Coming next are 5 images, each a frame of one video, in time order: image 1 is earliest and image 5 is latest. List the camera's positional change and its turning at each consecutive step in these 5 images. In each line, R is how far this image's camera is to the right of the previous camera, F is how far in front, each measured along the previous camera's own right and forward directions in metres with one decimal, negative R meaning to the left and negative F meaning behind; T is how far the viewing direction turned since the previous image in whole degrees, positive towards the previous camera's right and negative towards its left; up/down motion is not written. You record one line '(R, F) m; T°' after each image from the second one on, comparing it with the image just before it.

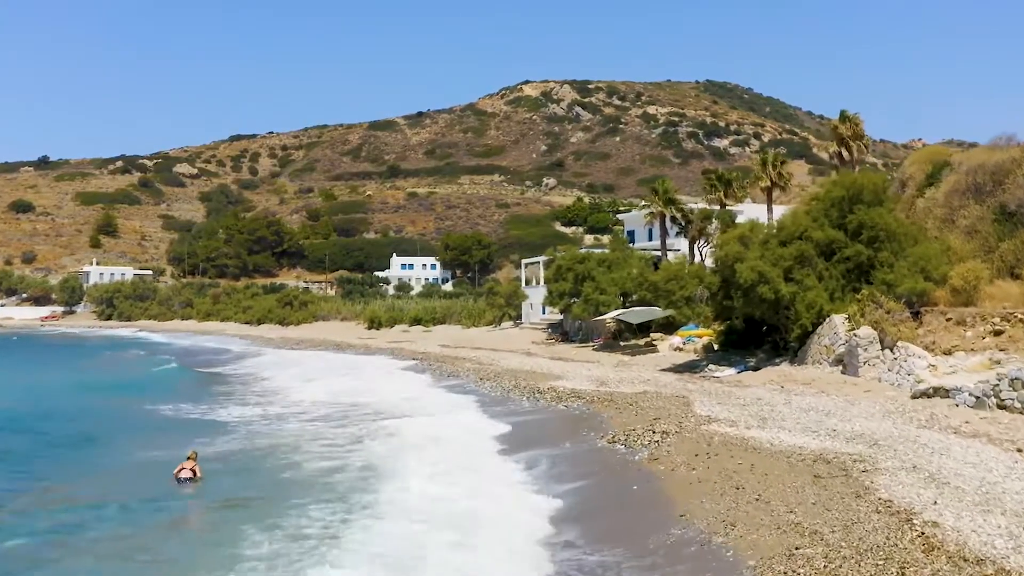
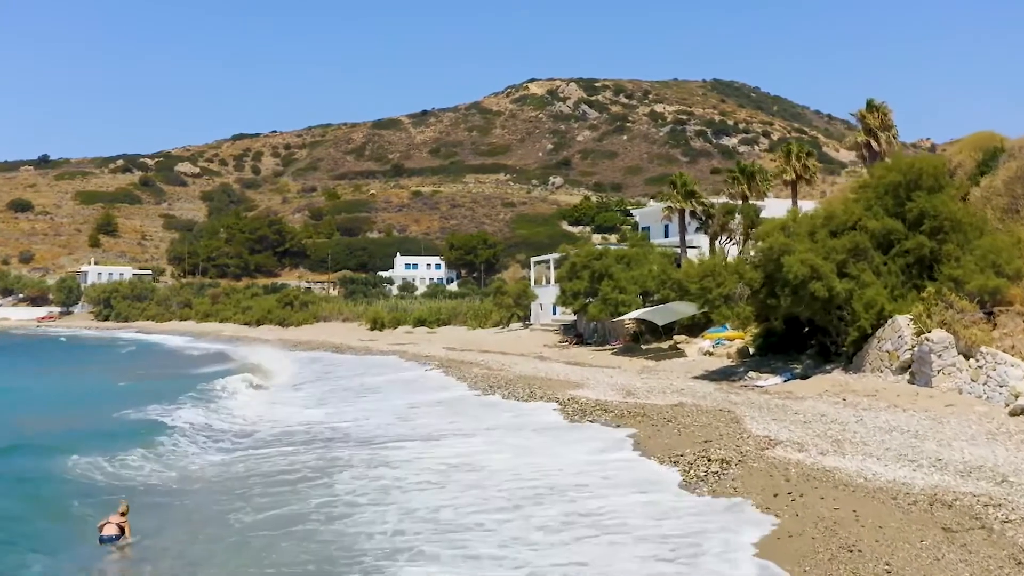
(-0.3, +3.7) m; 0°
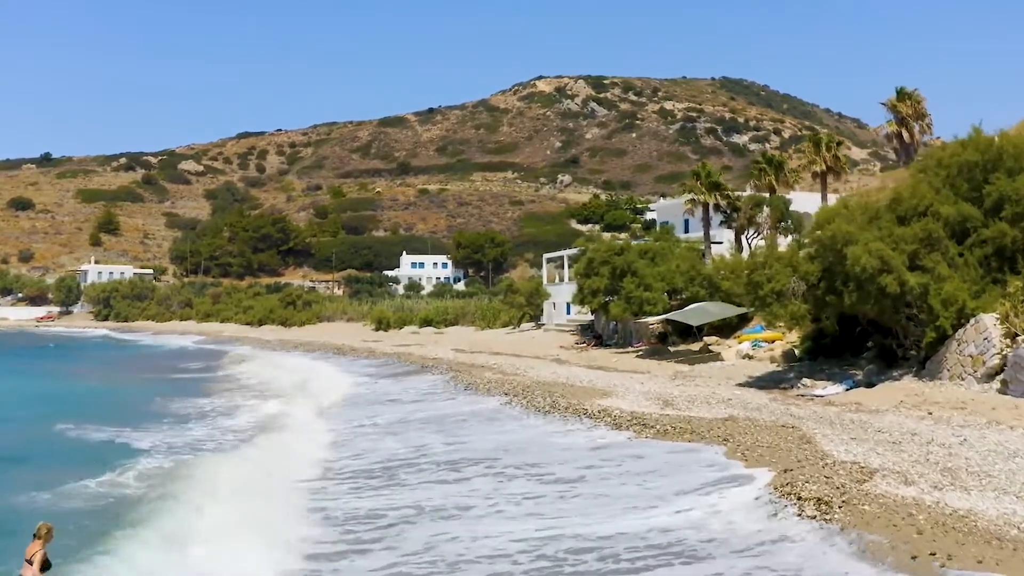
(-0.4, +3.5) m; 0°
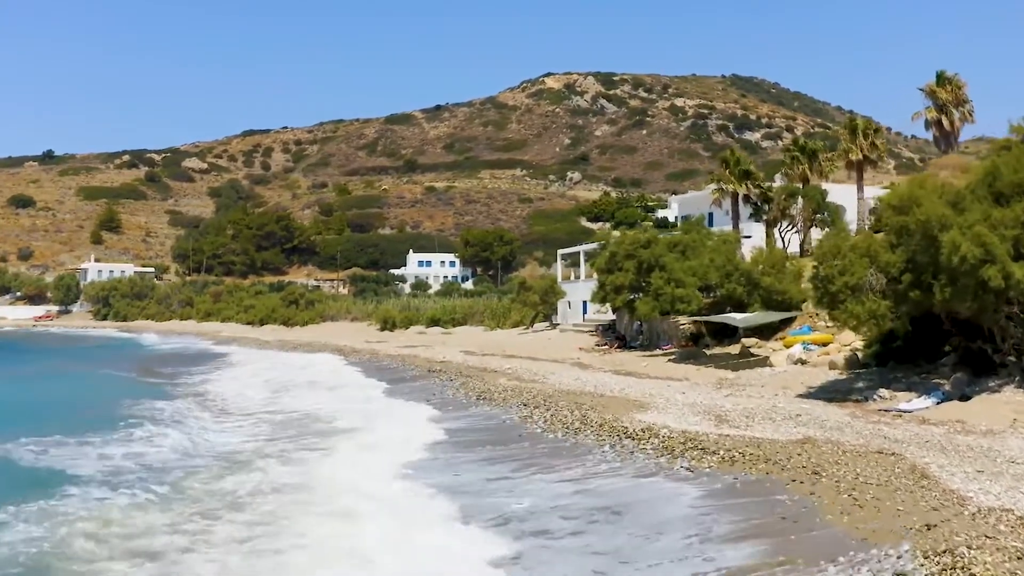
(-0.4, +3.8) m; 0°
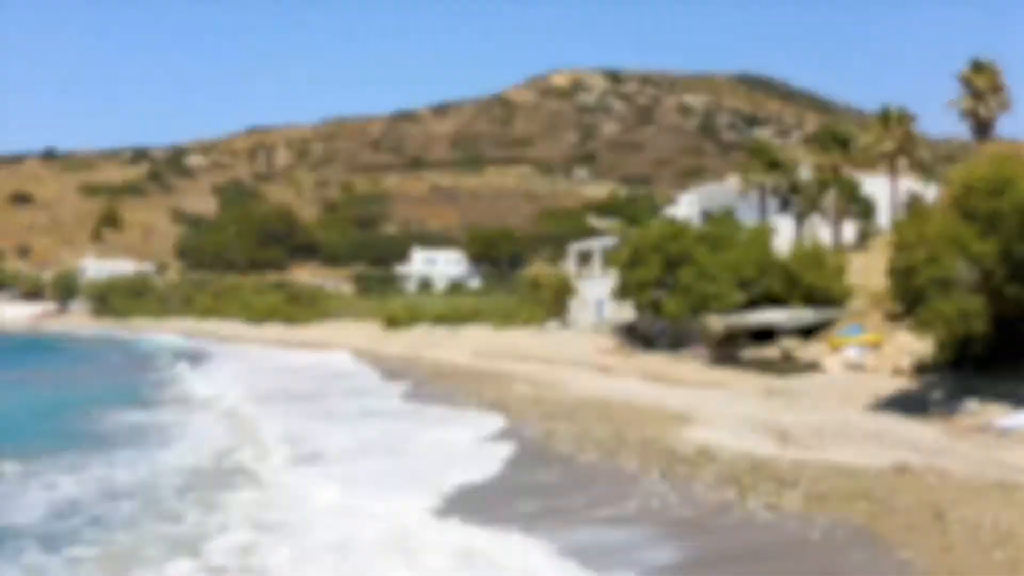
(-0.4, +3.1) m; 0°
